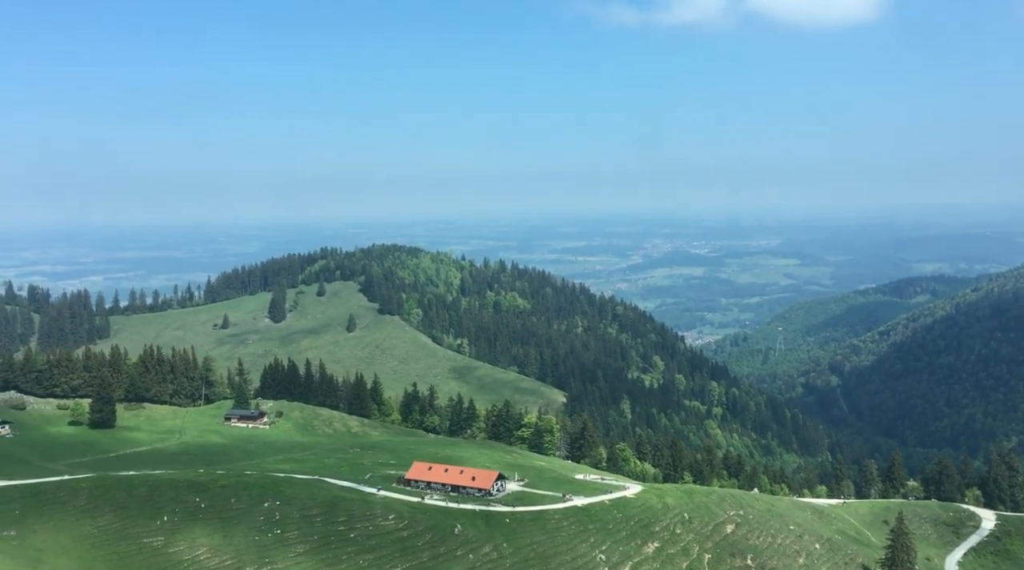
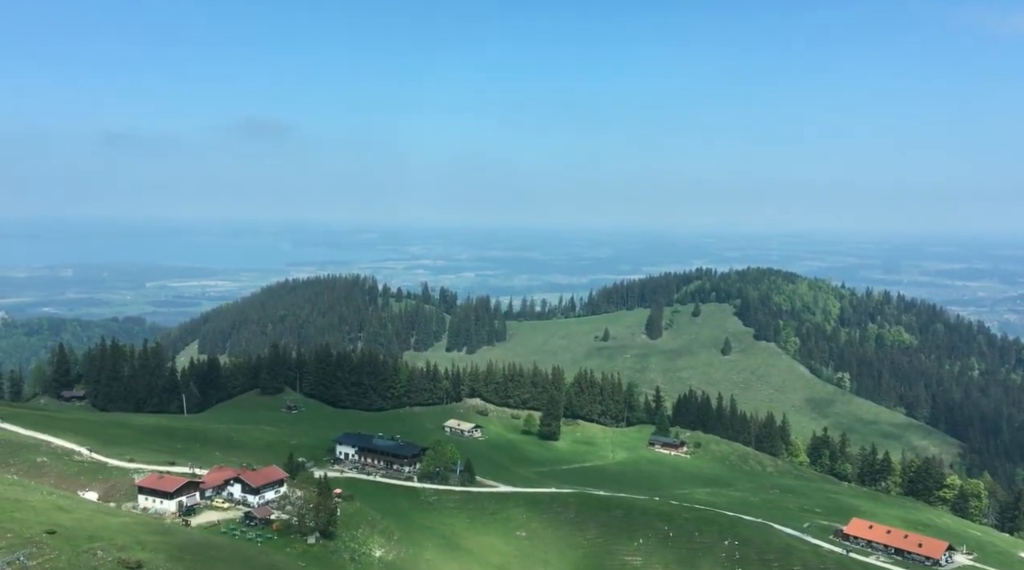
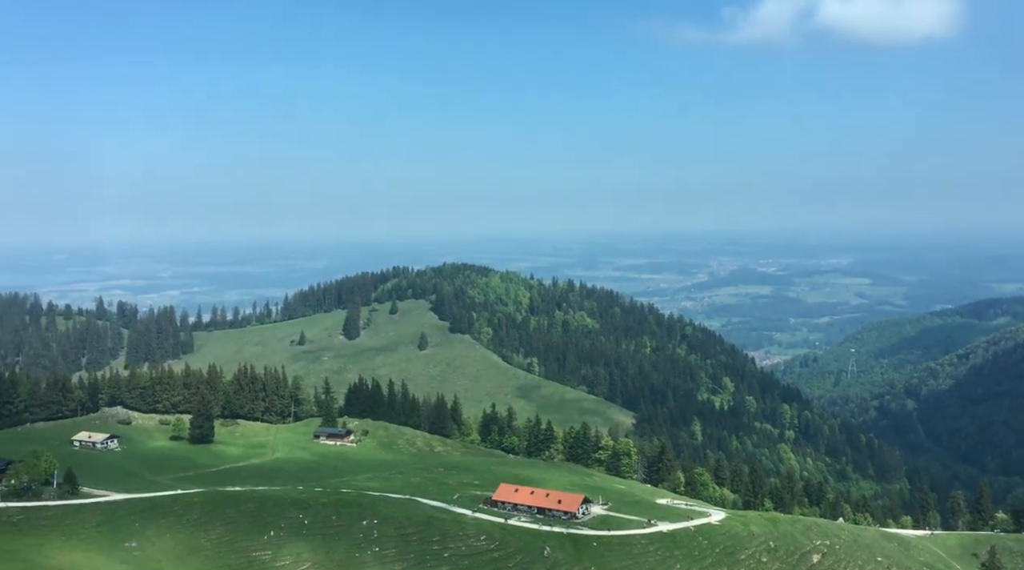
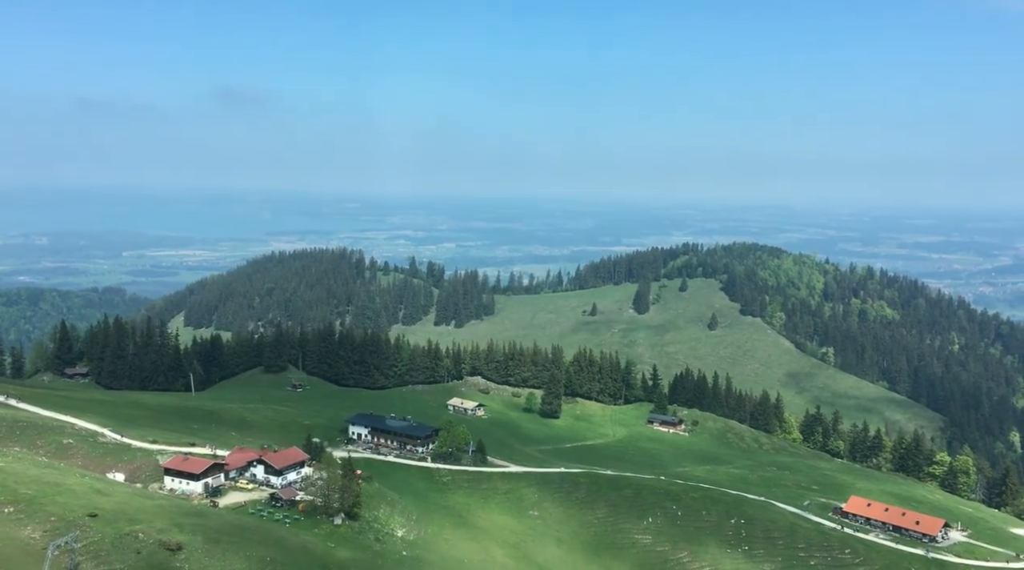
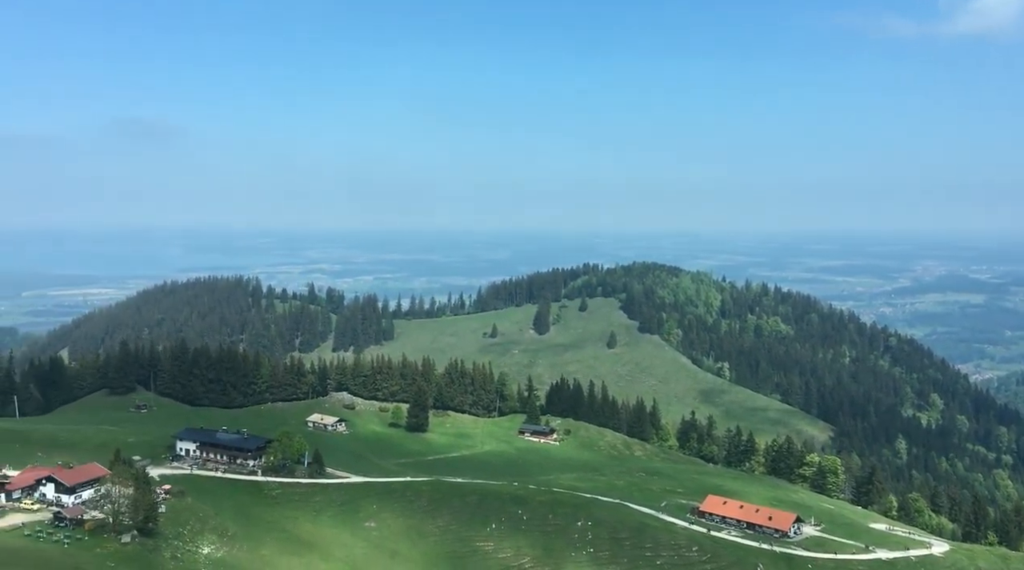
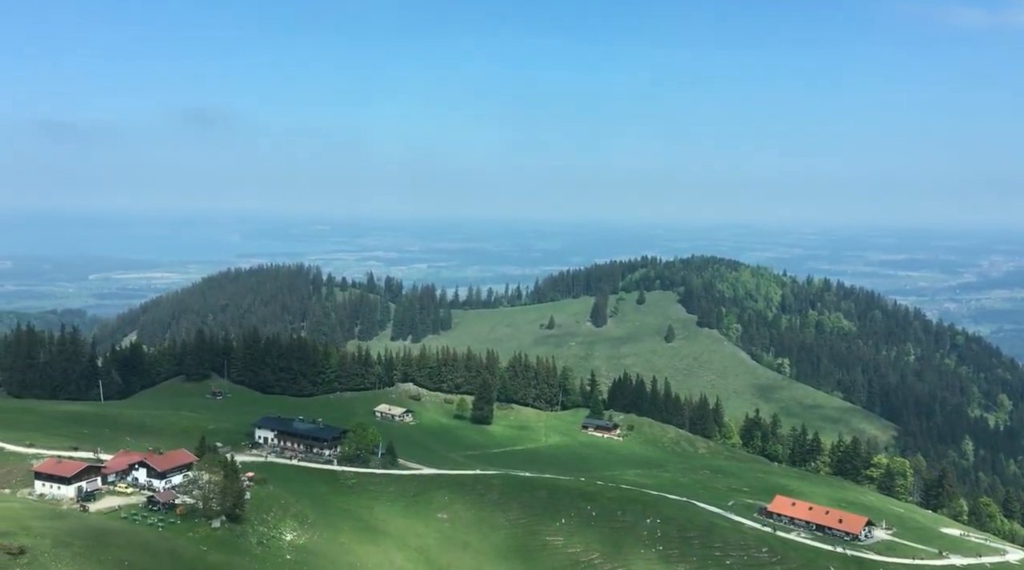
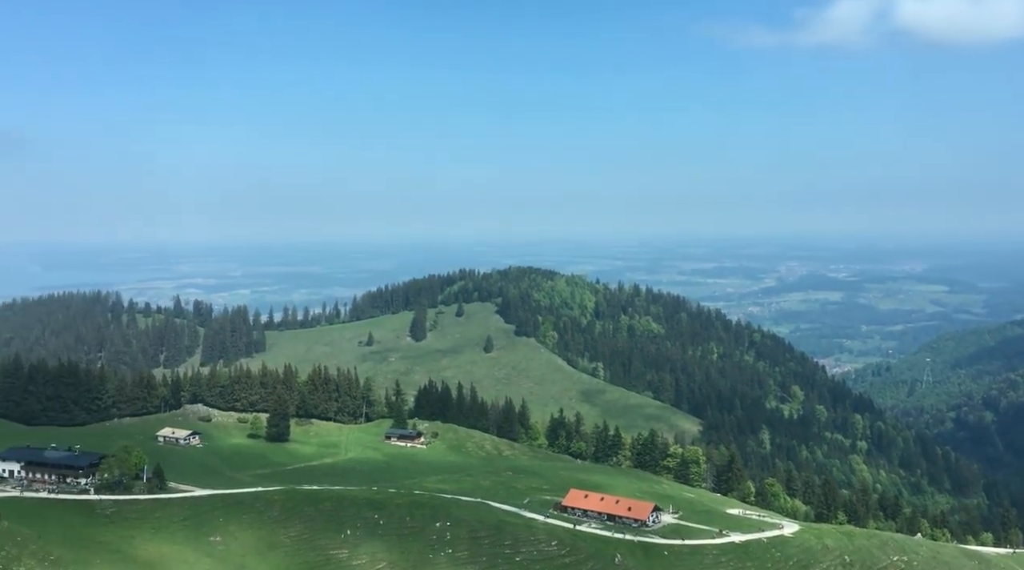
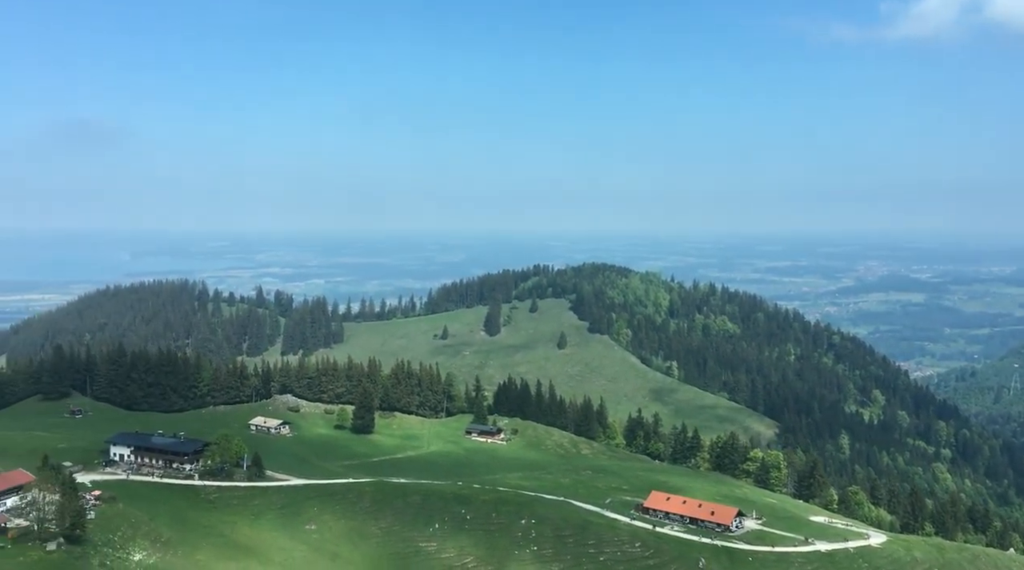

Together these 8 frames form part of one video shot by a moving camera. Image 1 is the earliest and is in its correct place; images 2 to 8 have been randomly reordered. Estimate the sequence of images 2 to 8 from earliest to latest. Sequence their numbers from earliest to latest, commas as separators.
3, 7, 8, 5, 6, 2, 4
